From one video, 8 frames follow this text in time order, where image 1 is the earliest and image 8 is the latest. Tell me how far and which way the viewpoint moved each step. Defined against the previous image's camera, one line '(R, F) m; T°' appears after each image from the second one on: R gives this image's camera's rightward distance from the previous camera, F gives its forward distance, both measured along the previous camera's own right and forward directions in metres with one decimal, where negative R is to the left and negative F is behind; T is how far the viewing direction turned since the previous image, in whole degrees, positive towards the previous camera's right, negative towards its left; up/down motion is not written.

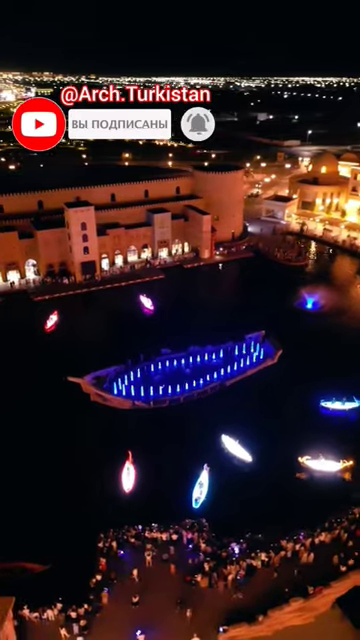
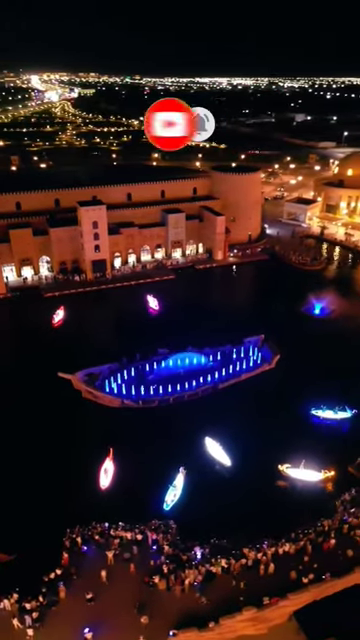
(+2.1, +0.1) m; -4°
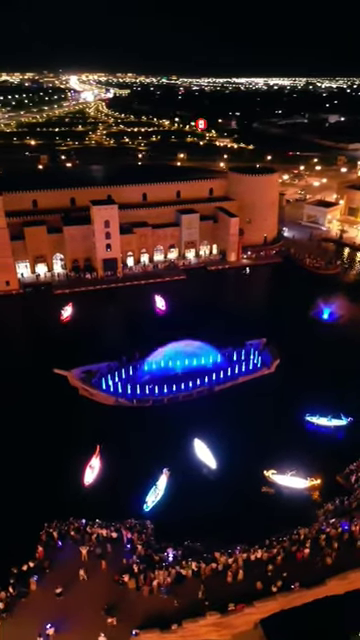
(+1.6, +0.1) m; -3°
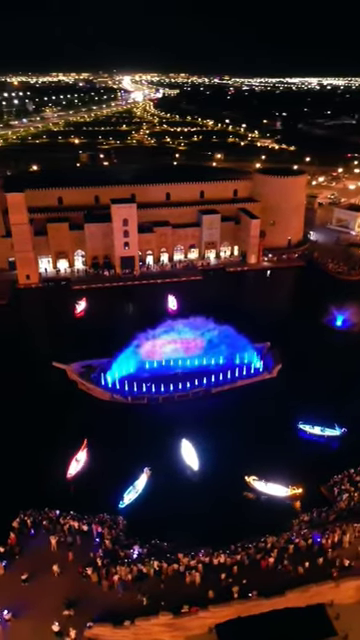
(+2.1, +0.1) m; -5°
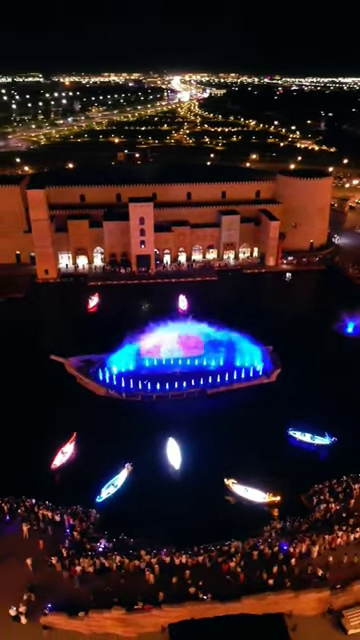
(+2.1, 0.0) m; -5°
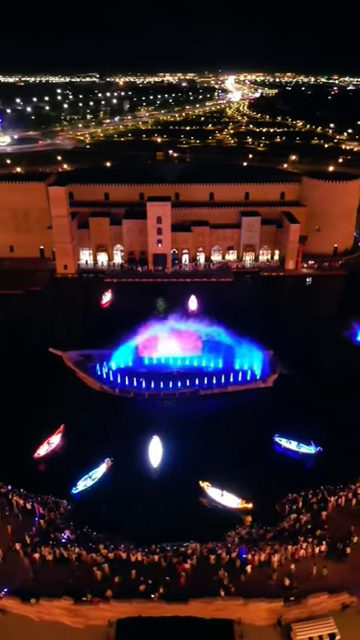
(+2.4, +0.1) m; -5°
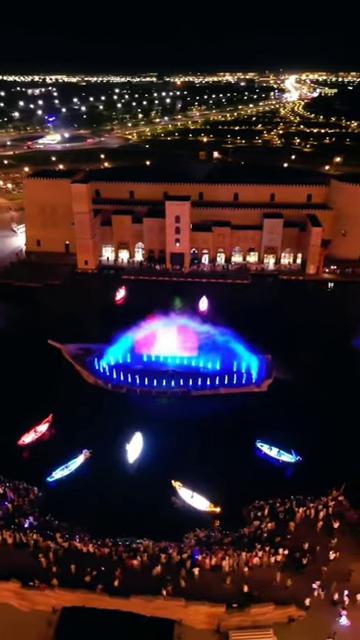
(+2.7, +0.1) m; -5°
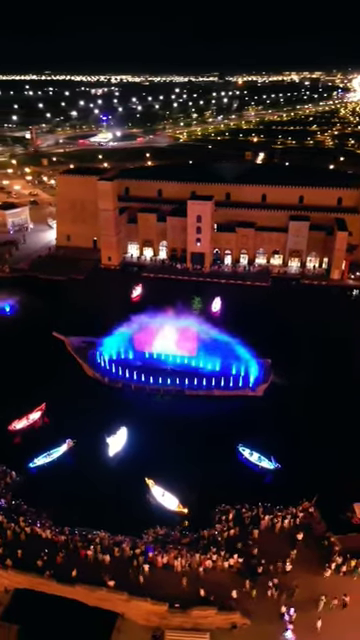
(+2.7, +0.1) m; -6°
